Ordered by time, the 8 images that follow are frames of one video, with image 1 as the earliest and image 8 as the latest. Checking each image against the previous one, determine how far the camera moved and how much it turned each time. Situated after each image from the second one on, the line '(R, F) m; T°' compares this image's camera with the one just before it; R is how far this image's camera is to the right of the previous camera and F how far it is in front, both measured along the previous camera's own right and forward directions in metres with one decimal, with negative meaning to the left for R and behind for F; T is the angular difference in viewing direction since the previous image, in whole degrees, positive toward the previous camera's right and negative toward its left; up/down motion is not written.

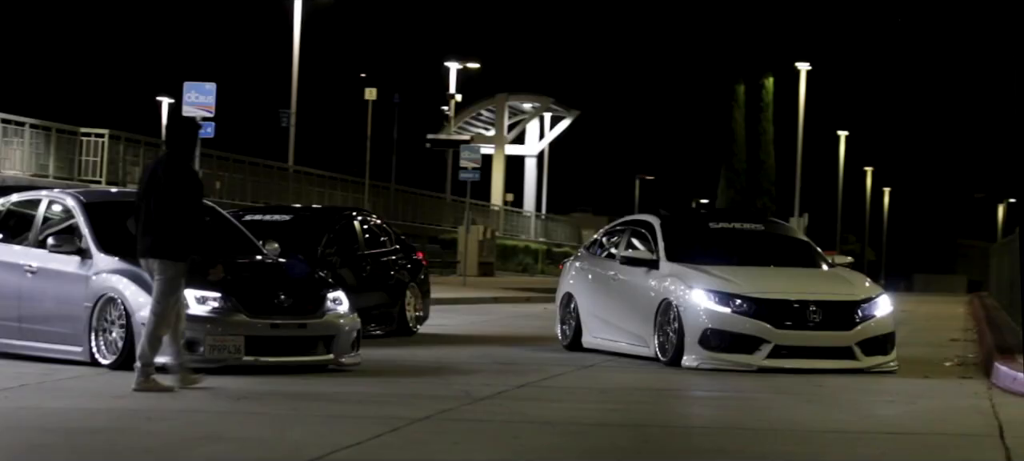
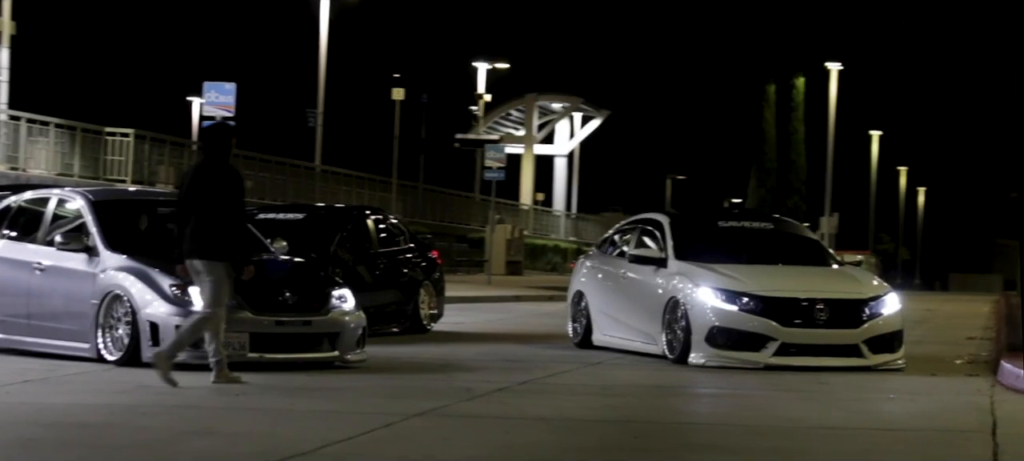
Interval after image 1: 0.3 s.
(+0.2, 0.0) m; -1°
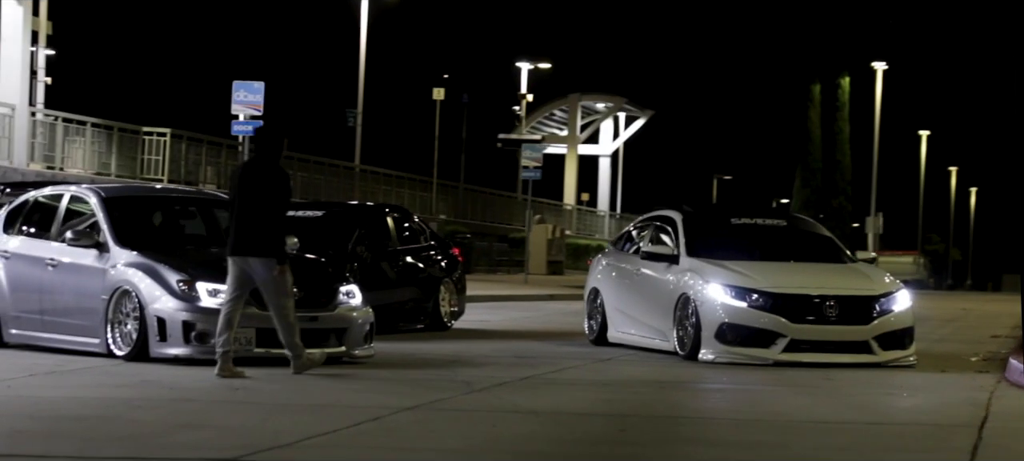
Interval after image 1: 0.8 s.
(+0.3, 0.0) m; -1°
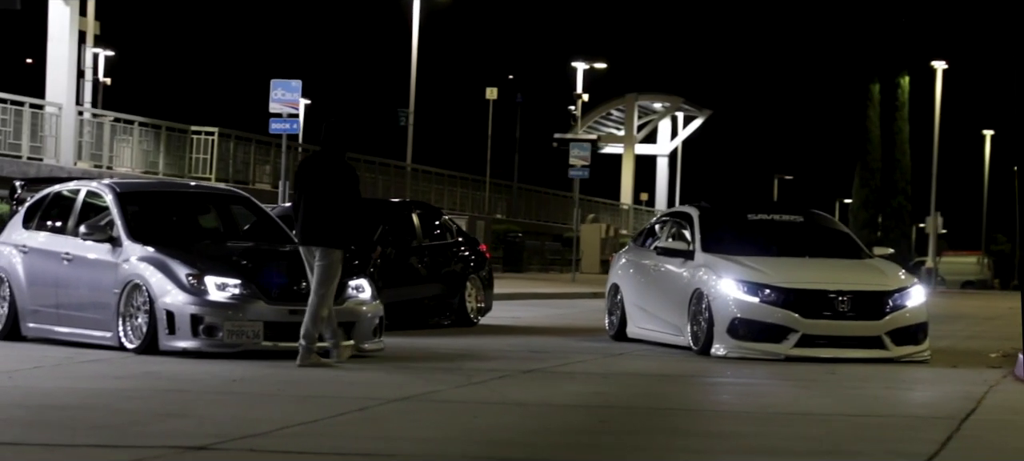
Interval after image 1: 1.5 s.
(+0.4, 0.0) m; -2°
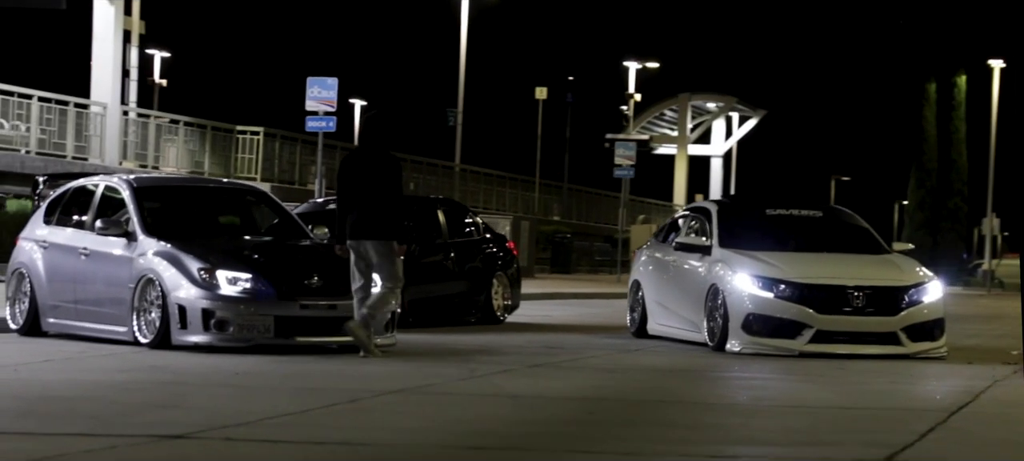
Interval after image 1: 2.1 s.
(+0.3, 0.0) m; -2°
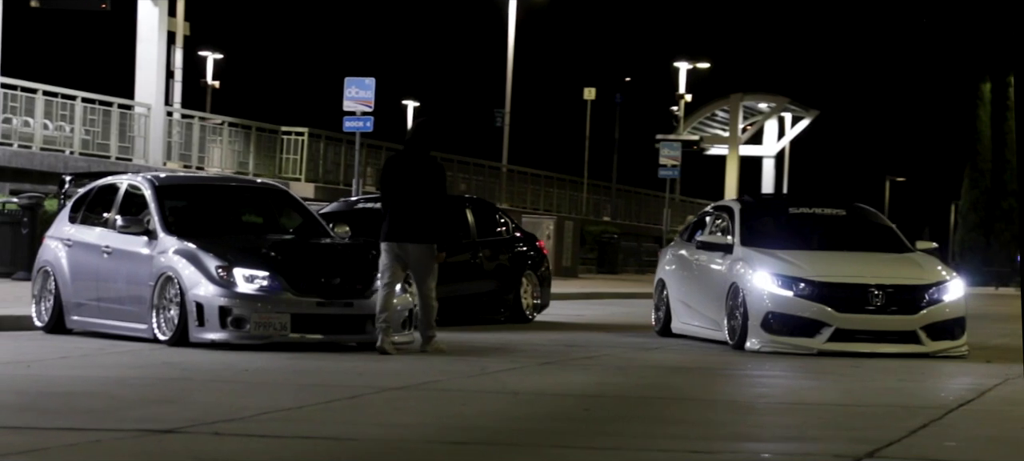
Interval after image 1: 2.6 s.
(+0.3, 0.0) m; -2°
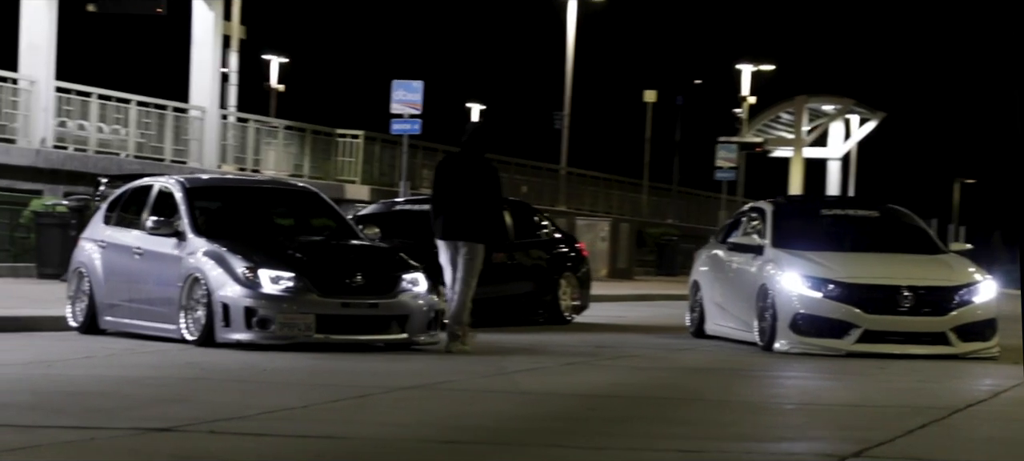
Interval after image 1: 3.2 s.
(+0.3, 0.0) m; -2°
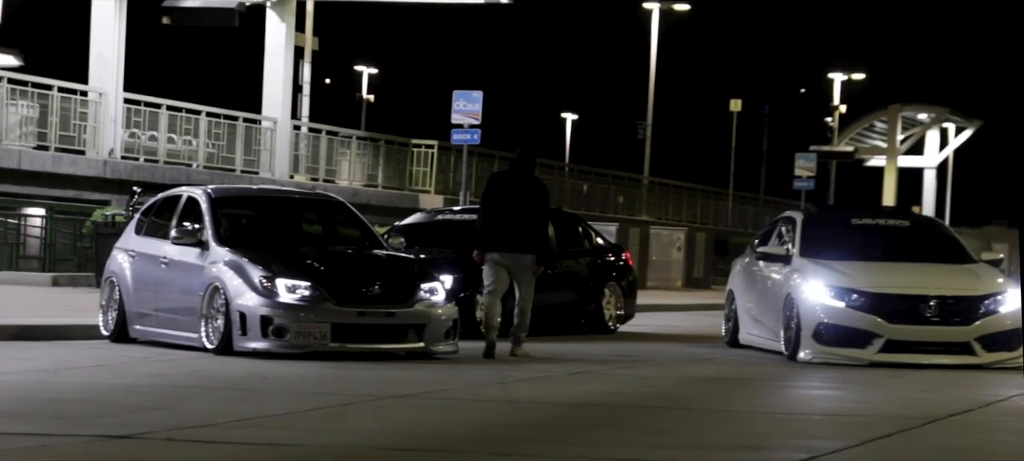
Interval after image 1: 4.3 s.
(+0.6, 0.0) m; -3°
